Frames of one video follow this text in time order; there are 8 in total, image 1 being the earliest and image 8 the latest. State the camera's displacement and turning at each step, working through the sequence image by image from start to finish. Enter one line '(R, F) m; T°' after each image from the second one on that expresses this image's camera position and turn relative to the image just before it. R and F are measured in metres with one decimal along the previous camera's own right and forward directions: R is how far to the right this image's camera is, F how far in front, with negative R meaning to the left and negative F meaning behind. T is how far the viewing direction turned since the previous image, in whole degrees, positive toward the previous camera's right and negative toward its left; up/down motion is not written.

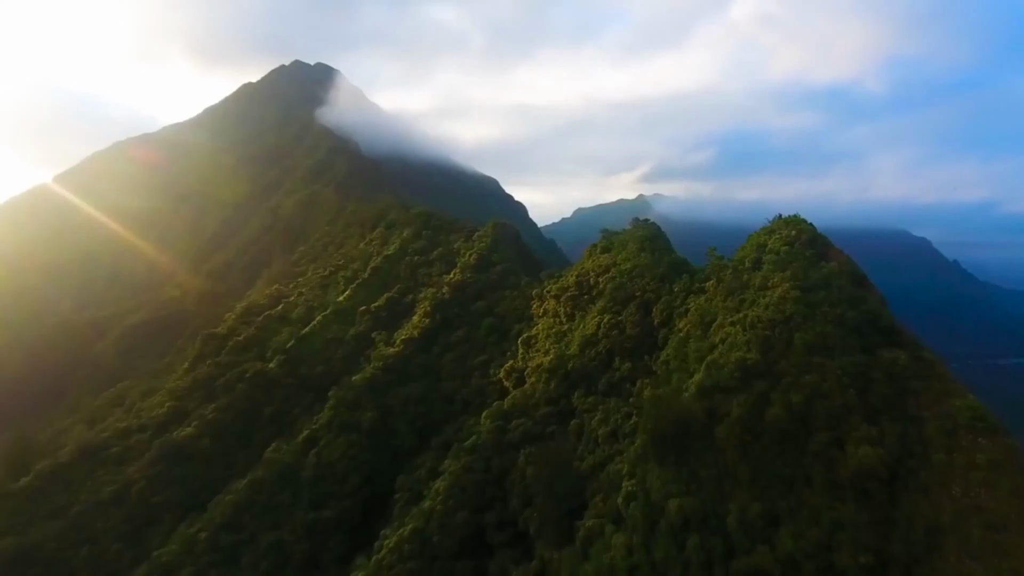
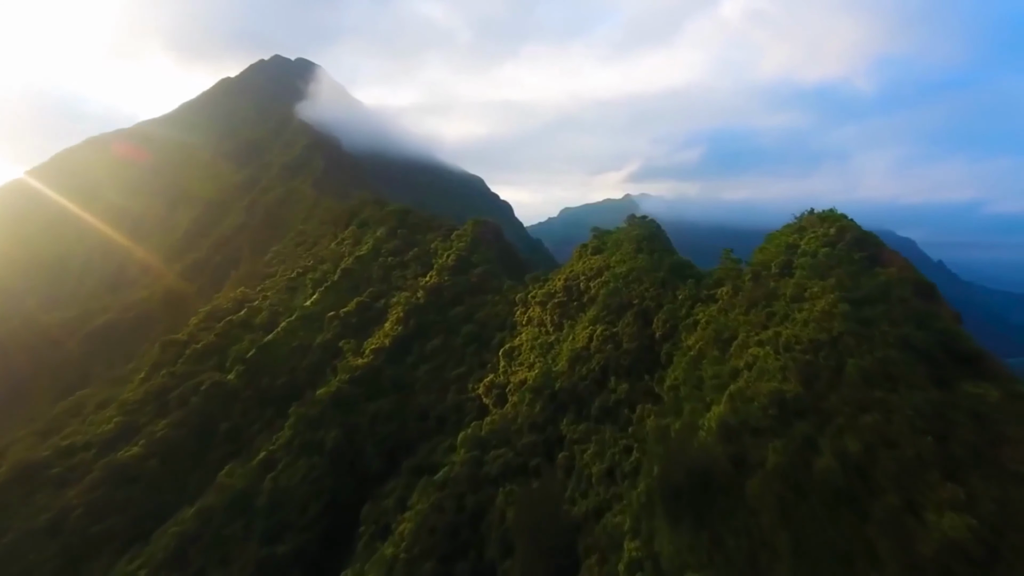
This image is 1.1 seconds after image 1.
(+0.4, +4.9) m; +1°
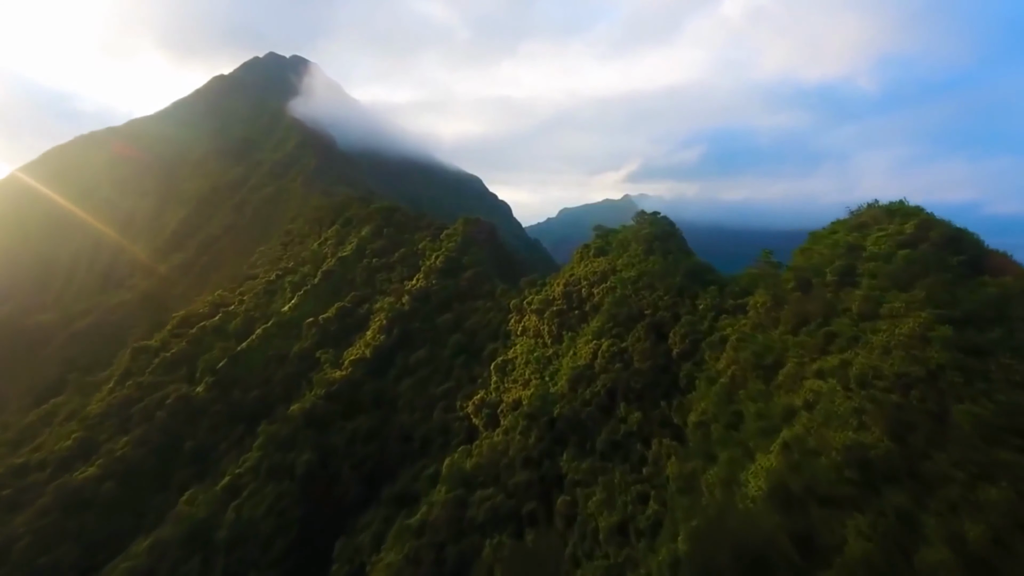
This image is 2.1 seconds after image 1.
(+0.3, +4.6) m; 0°
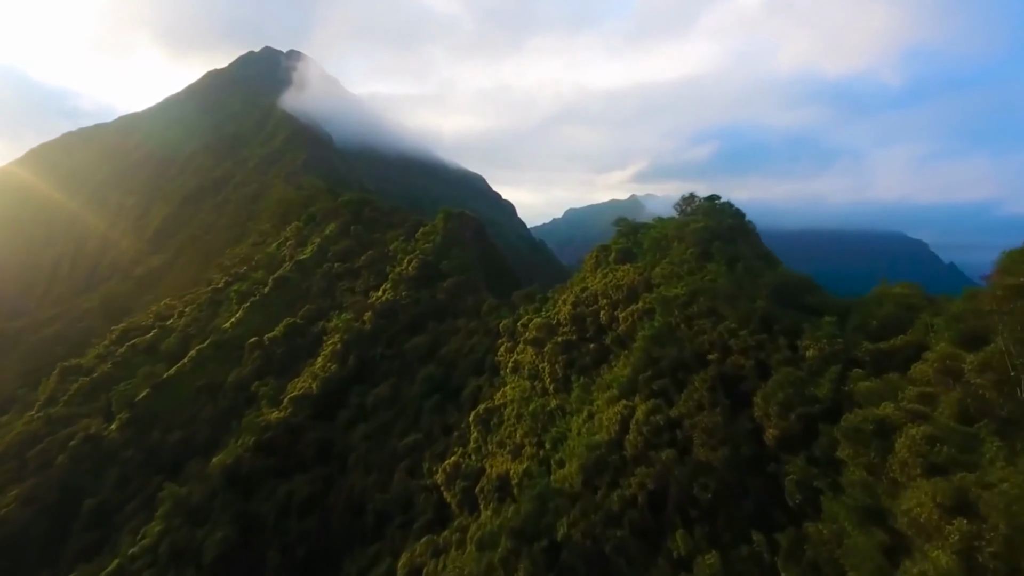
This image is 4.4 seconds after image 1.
(+0.7, +10.6) m; 0°
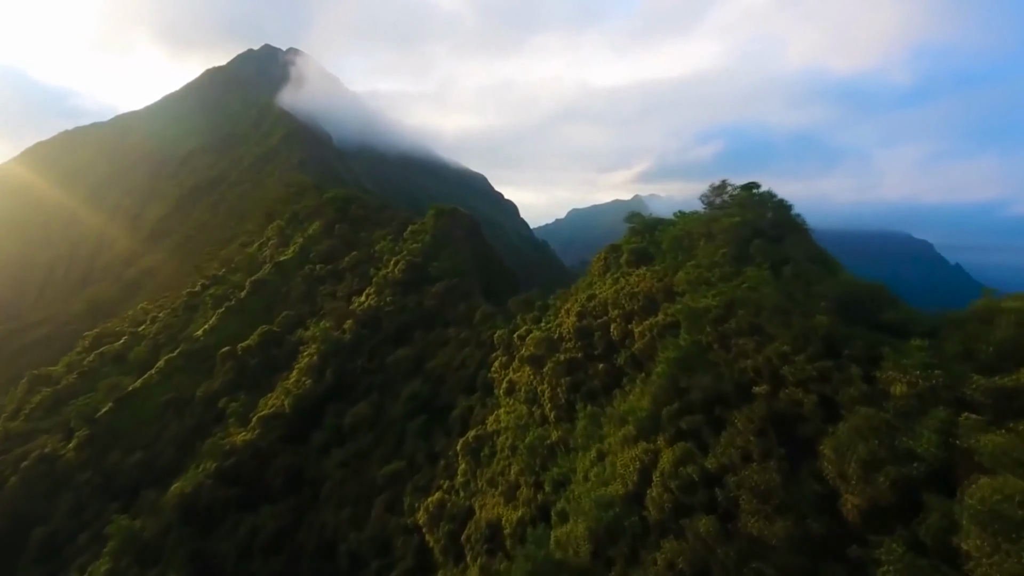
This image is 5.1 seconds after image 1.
(+0.3, +3.7) m; 0°
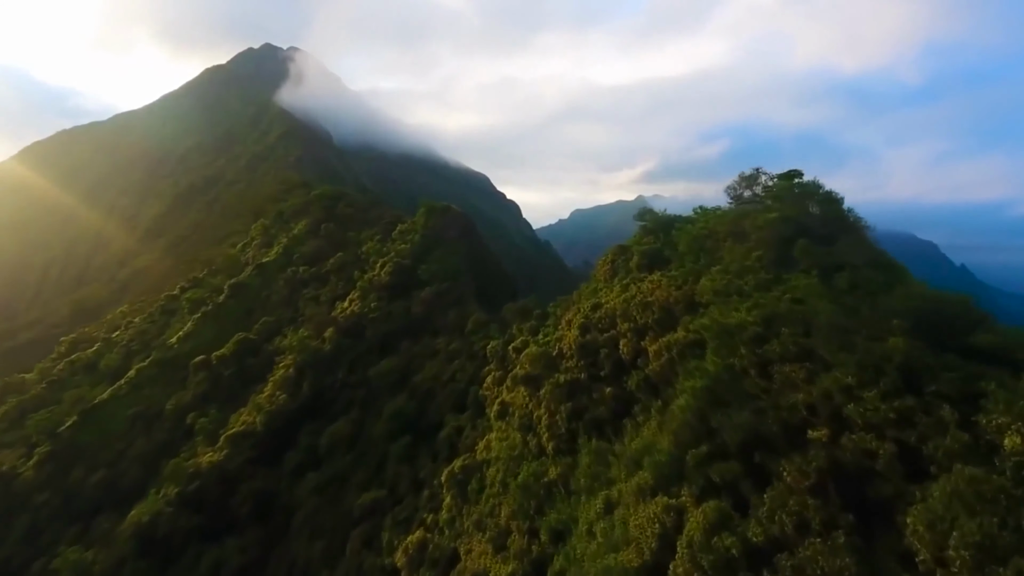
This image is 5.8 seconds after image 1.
(+0.3, +2.9) m; 0°
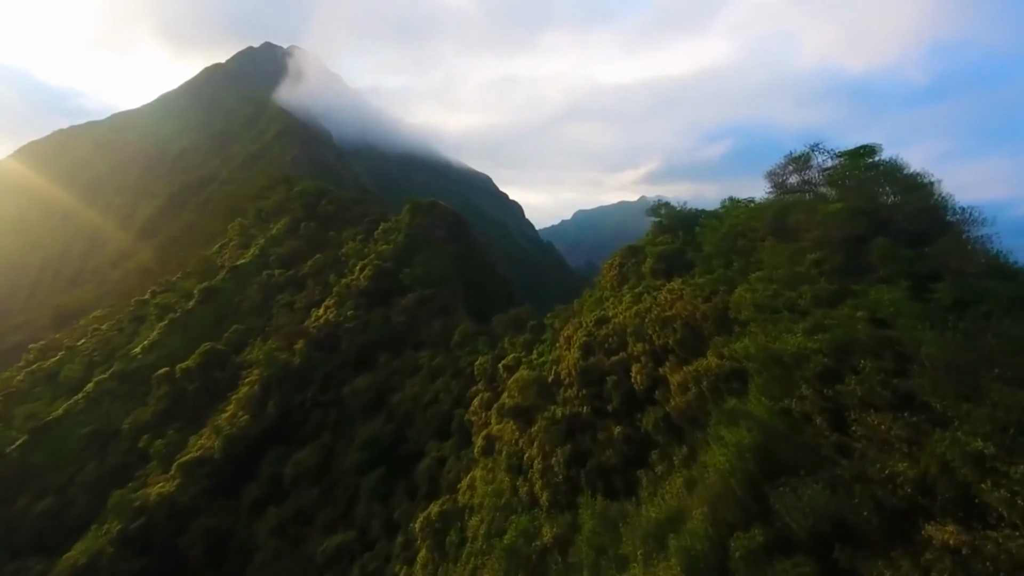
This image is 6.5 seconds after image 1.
(+0.4, +3.3) m; 0°
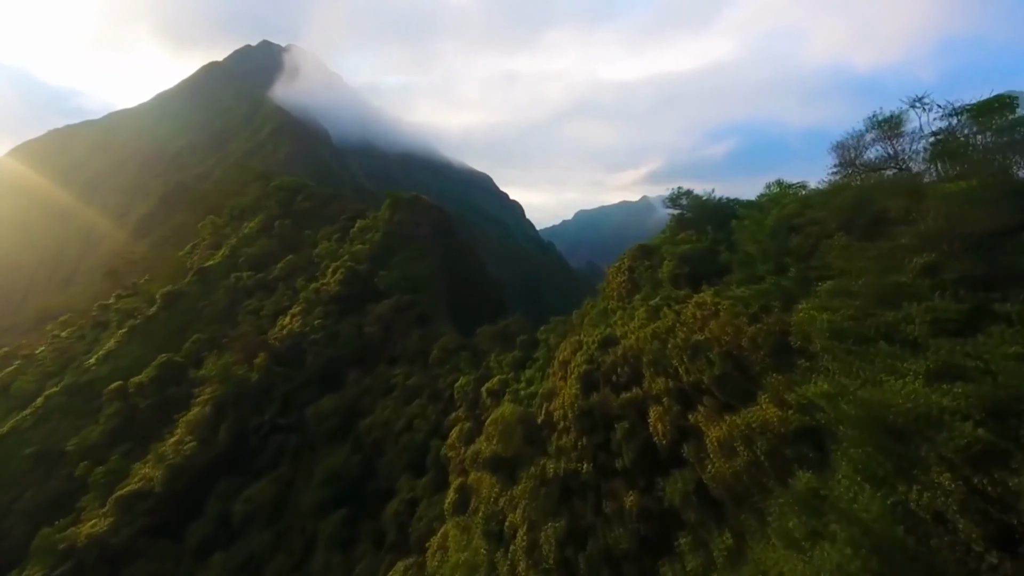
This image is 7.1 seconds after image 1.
(+0.4, +3.3) m; 0°
